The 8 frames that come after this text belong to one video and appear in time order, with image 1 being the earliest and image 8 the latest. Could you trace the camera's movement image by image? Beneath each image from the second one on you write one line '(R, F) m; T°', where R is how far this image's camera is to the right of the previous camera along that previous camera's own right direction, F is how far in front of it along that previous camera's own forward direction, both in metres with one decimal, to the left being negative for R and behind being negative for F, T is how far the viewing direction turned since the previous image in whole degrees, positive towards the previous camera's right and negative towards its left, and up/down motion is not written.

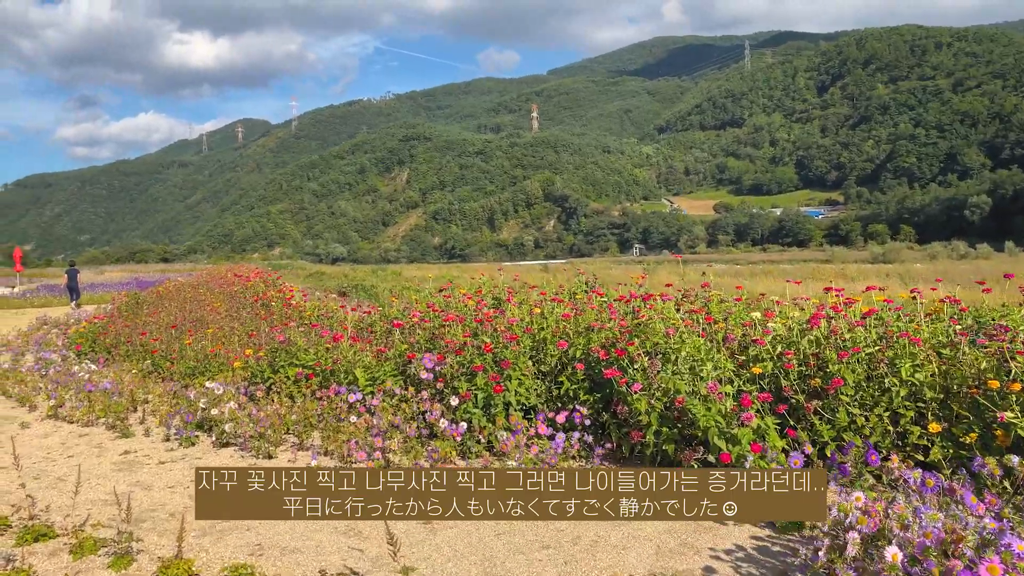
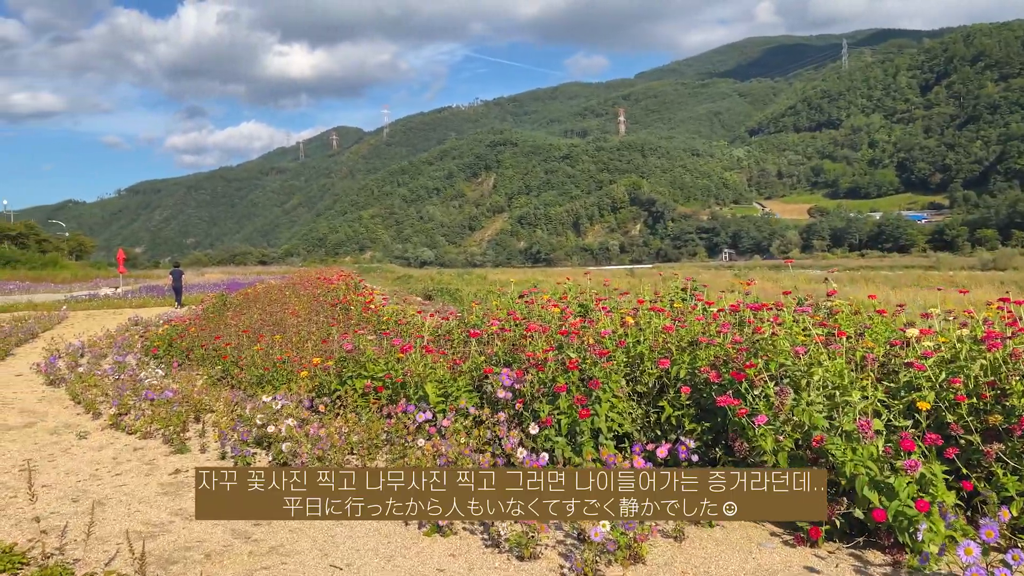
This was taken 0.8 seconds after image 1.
(-0.1, +0.6) m; -8°
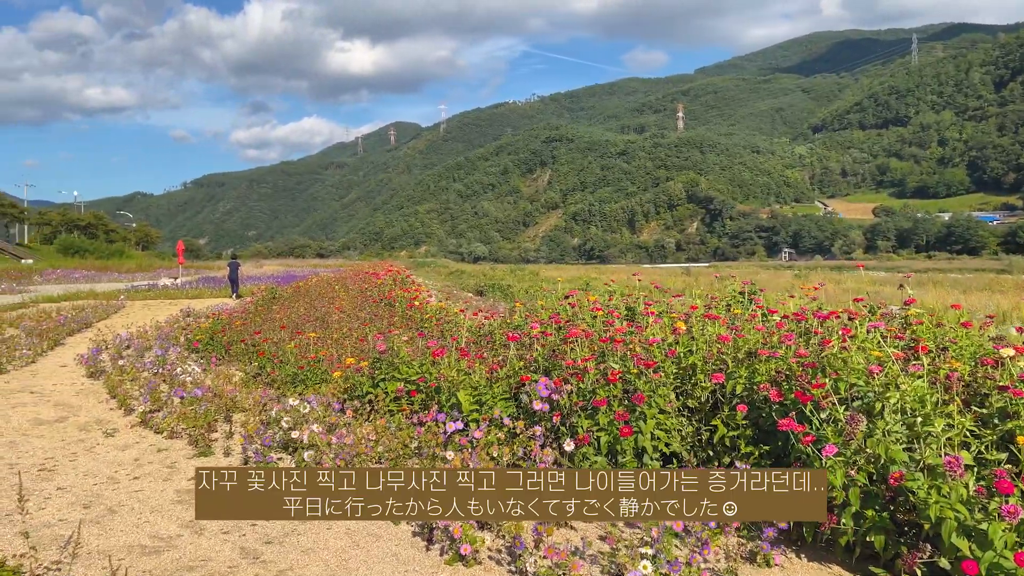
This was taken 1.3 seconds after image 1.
(+0.1, +0.3) m; -5°
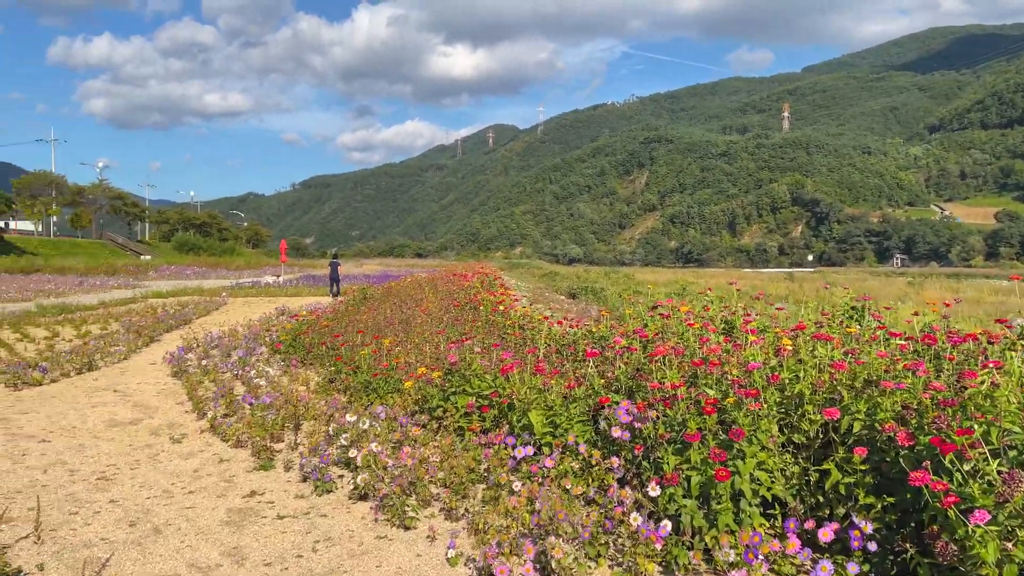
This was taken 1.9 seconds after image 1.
(+0.1, +0.4) m; -8°
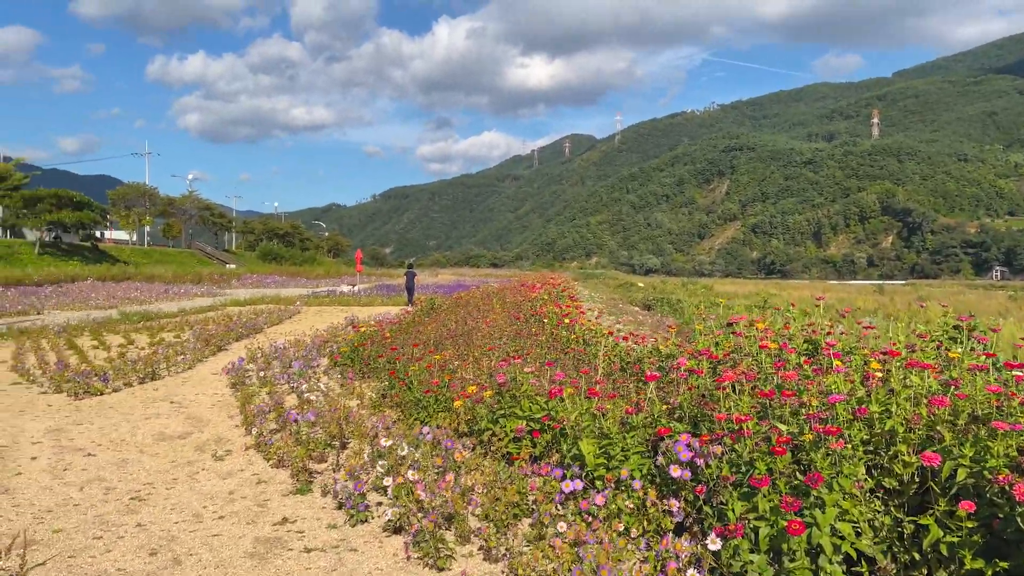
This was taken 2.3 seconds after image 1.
(+0.1, +0.3) m; -6°
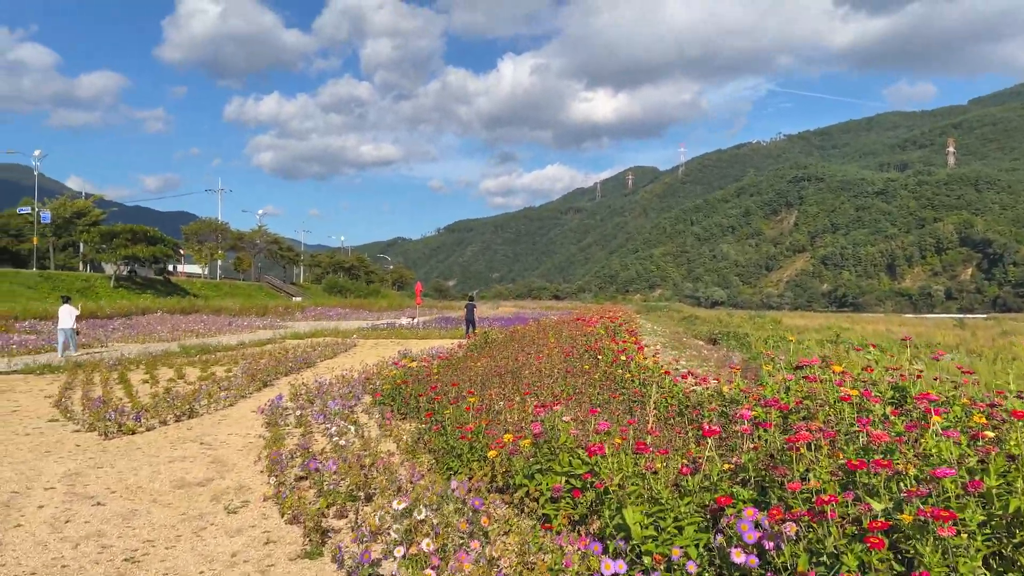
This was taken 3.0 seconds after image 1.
(+0.1, +0.4) m; -6°
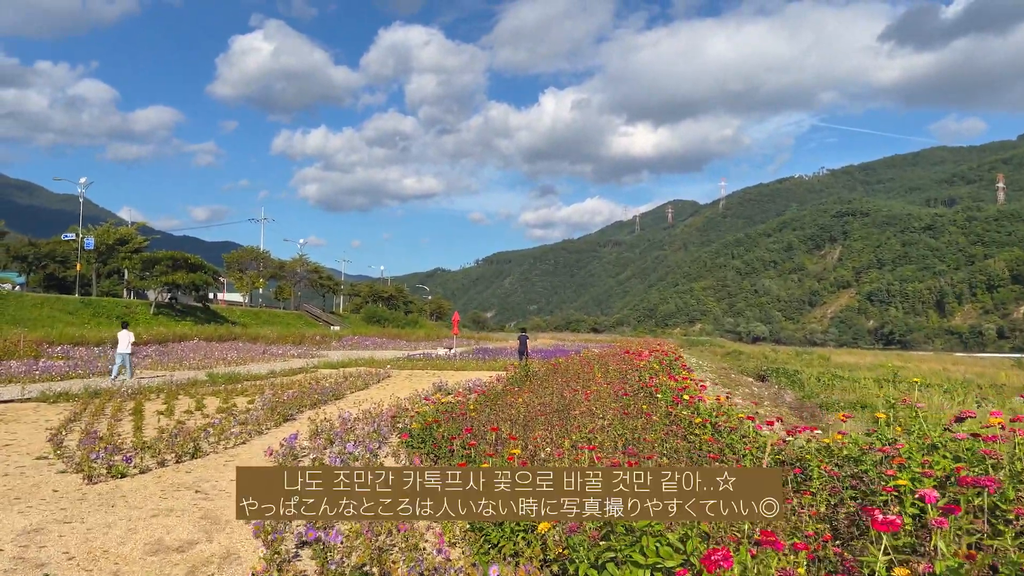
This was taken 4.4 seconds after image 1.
(-0.1, +0.8) m; -3°
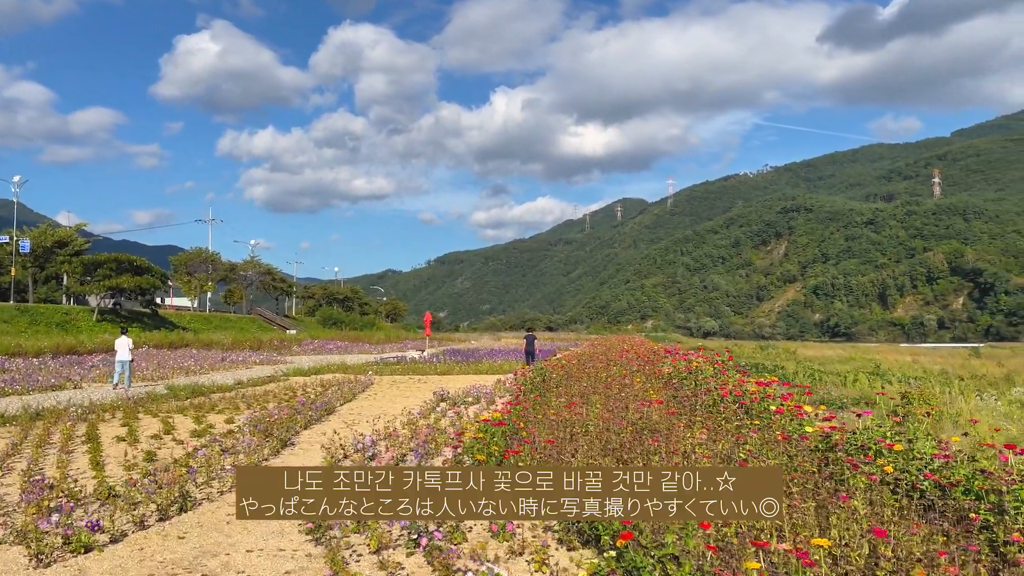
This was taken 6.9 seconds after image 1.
(-0.9, +1.2) m; +4°
